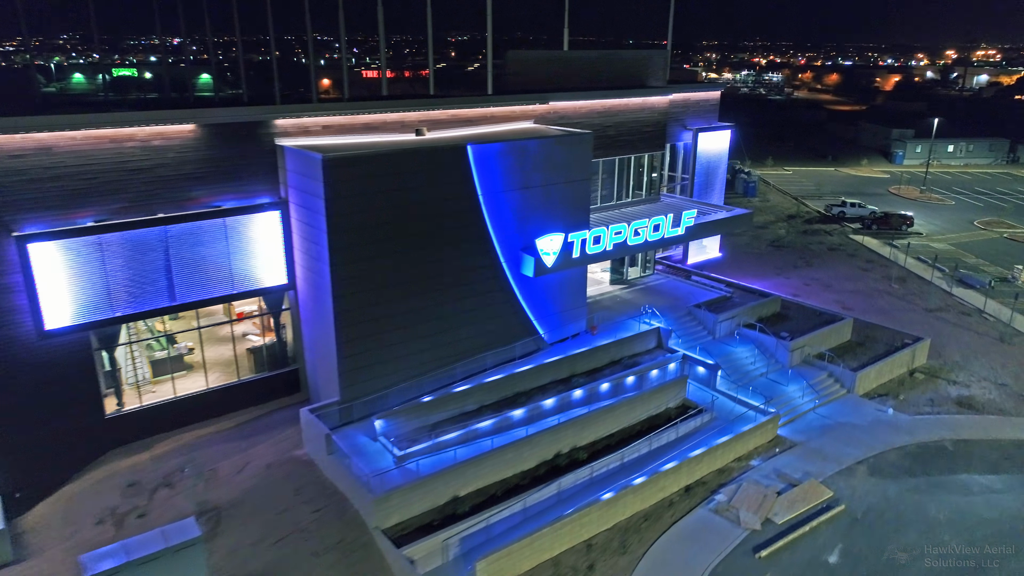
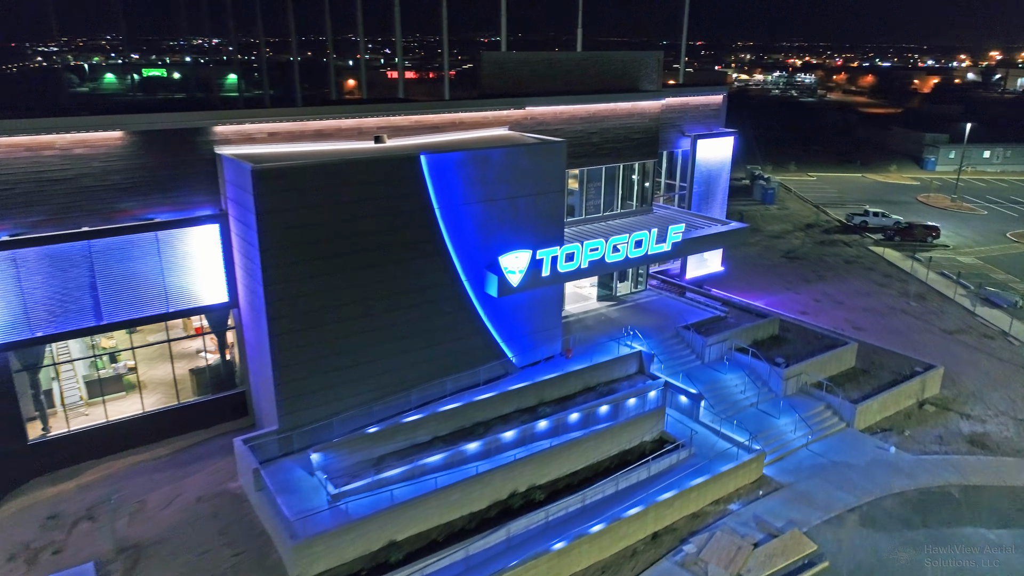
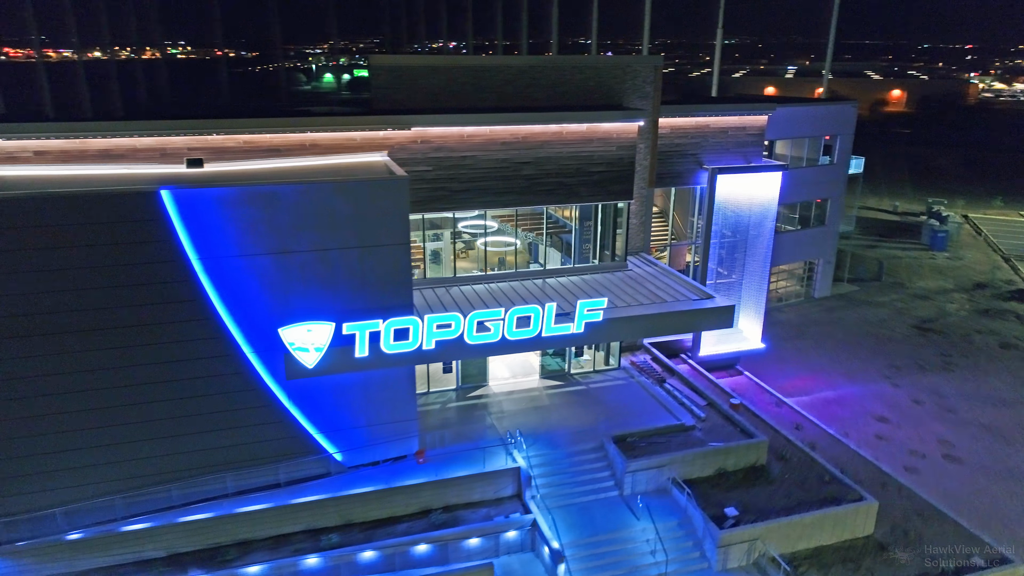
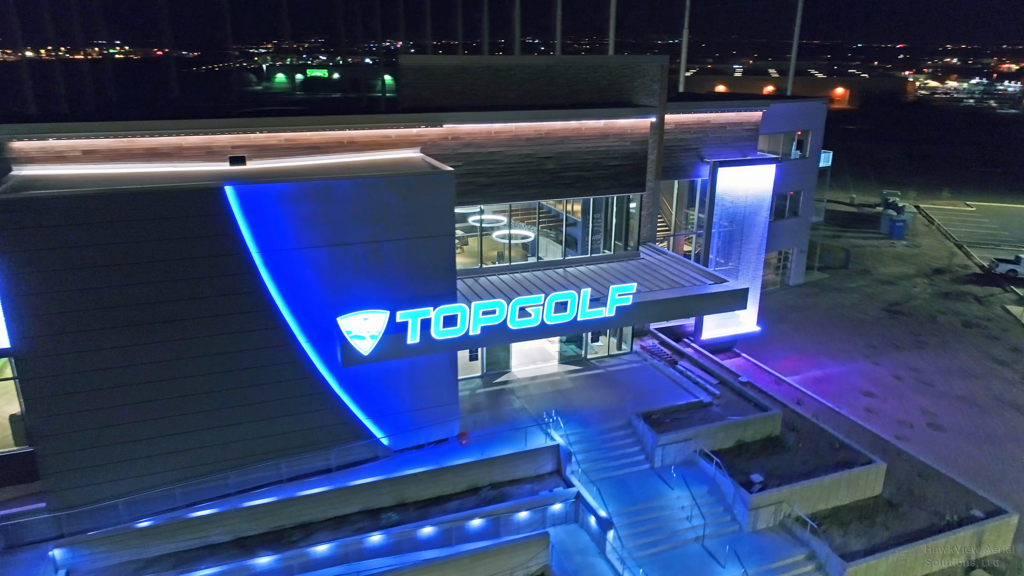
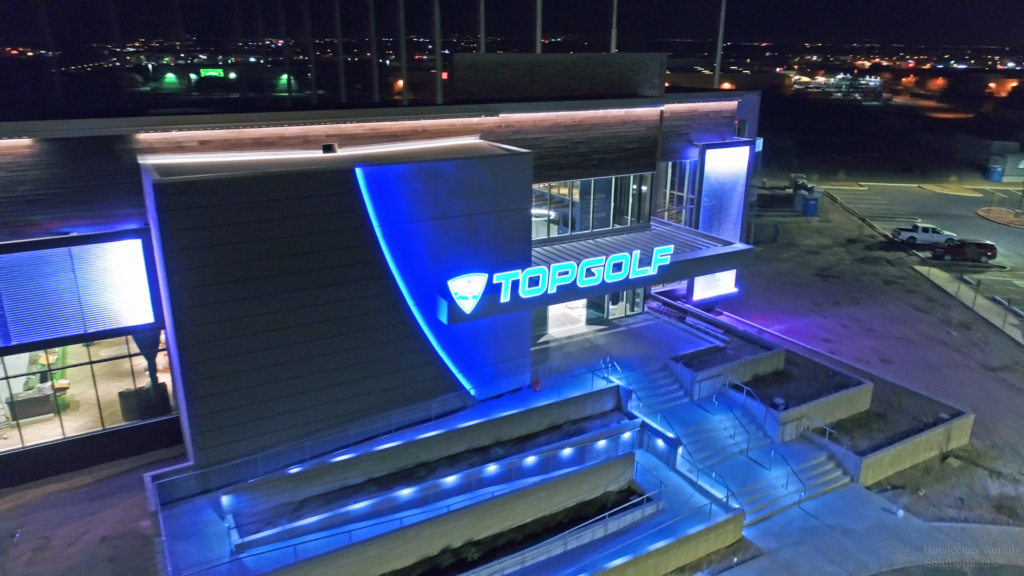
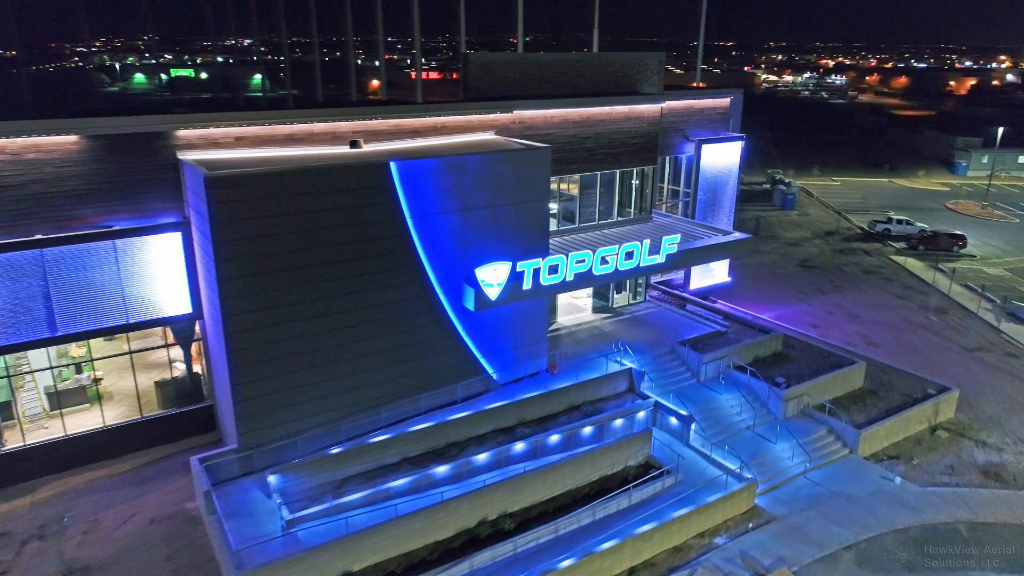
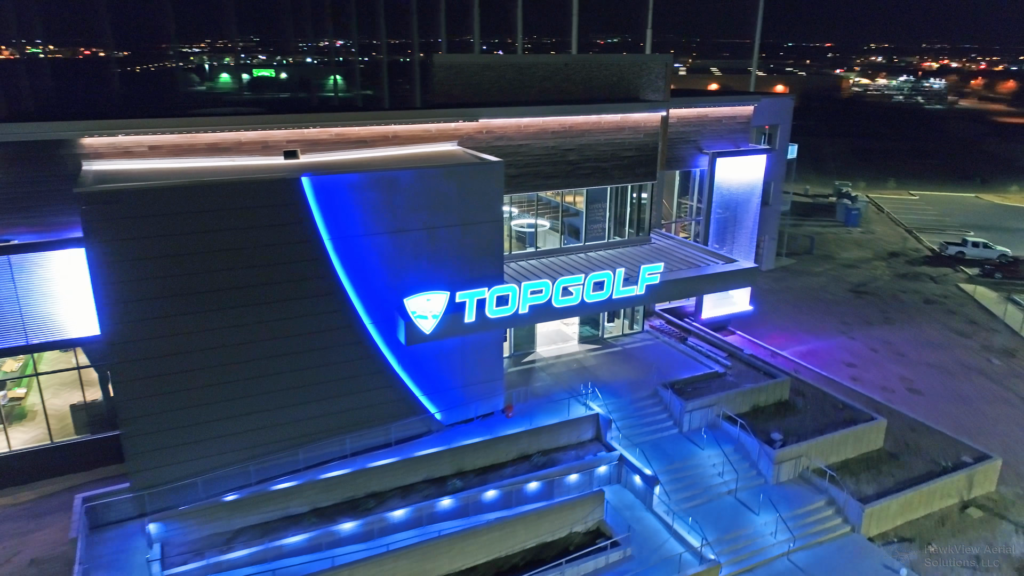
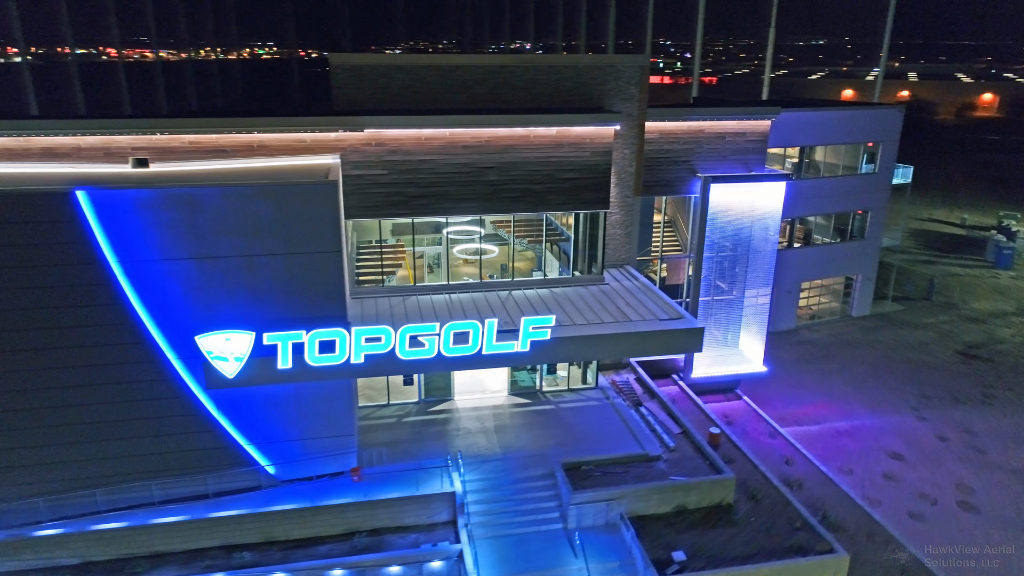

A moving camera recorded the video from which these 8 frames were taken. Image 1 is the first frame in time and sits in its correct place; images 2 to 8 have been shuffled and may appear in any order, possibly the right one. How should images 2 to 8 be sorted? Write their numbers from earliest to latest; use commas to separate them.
2, 6, 5, 7, 4, 3, 8
